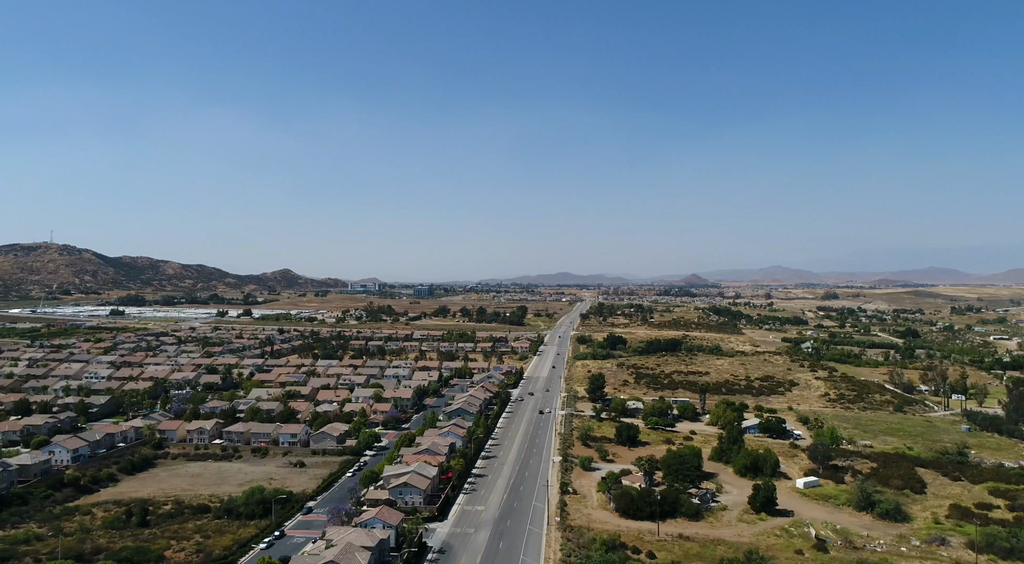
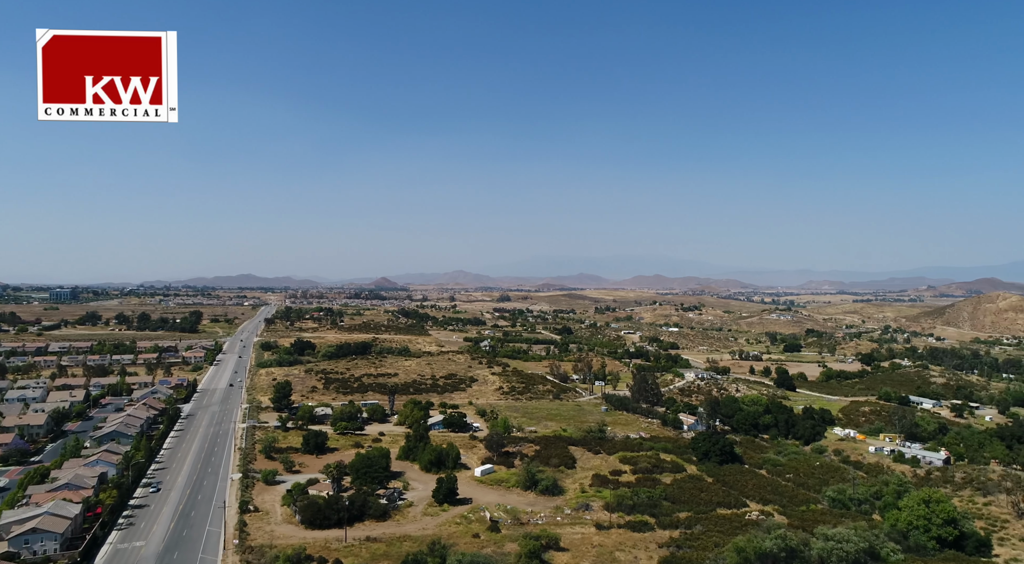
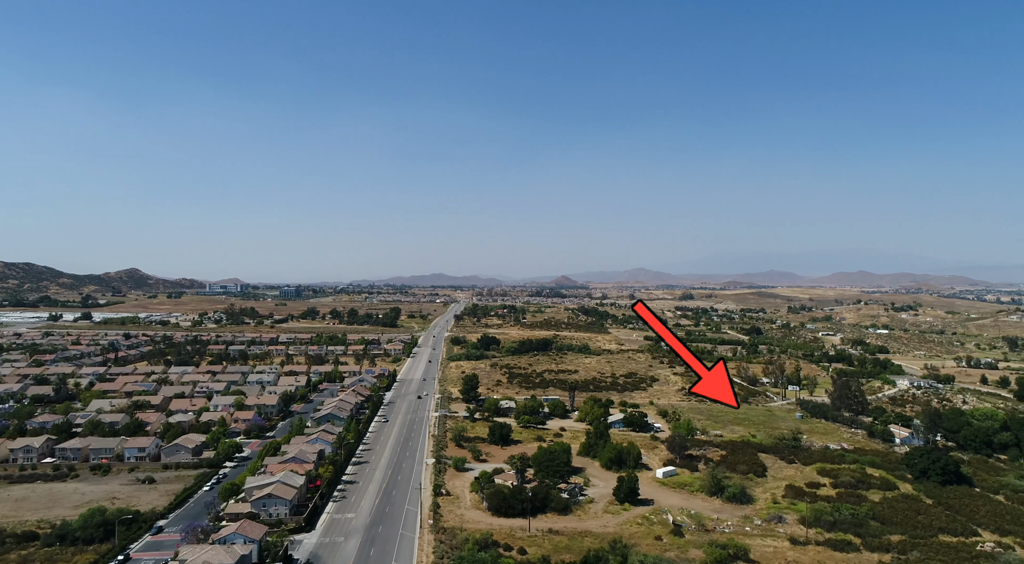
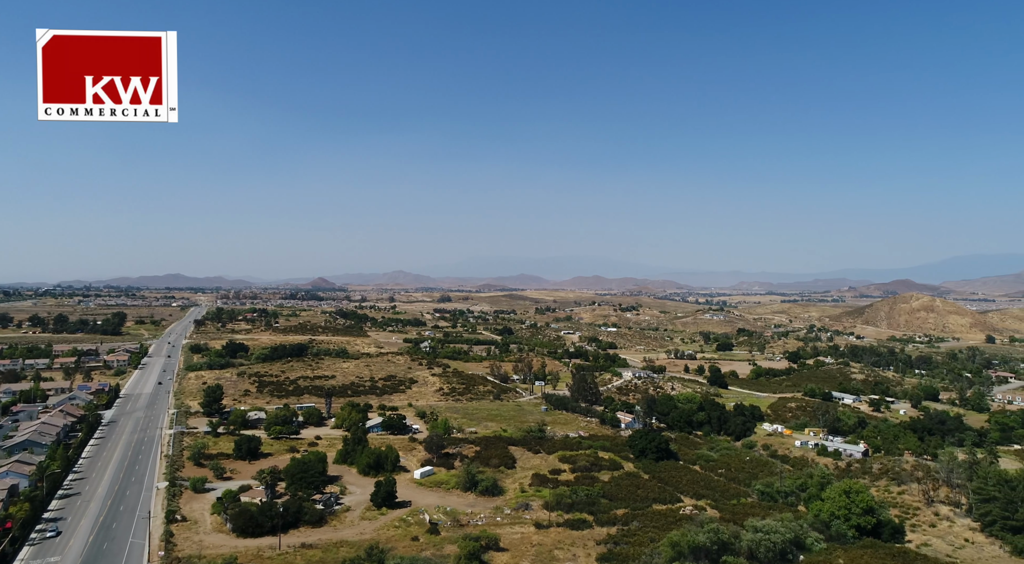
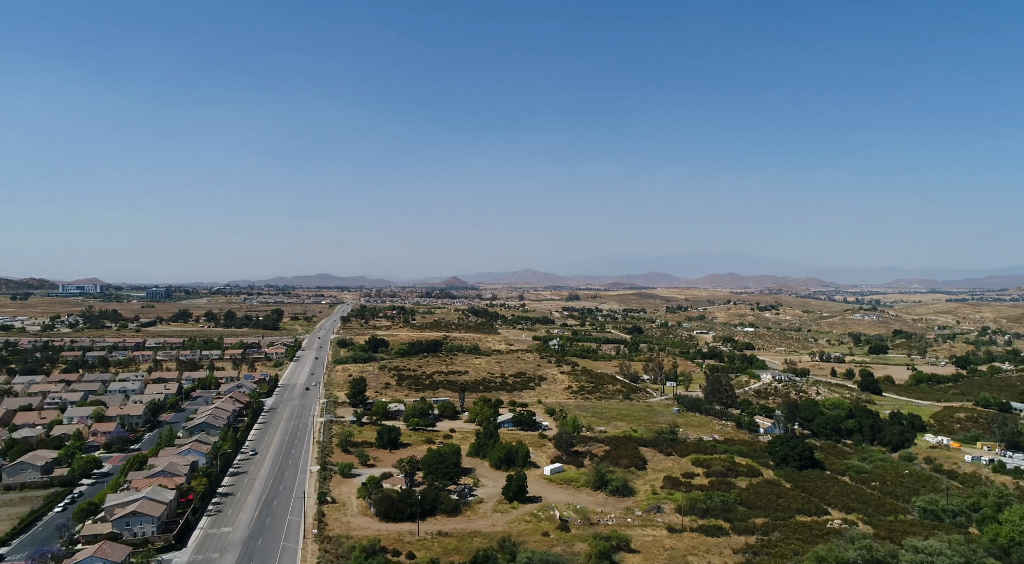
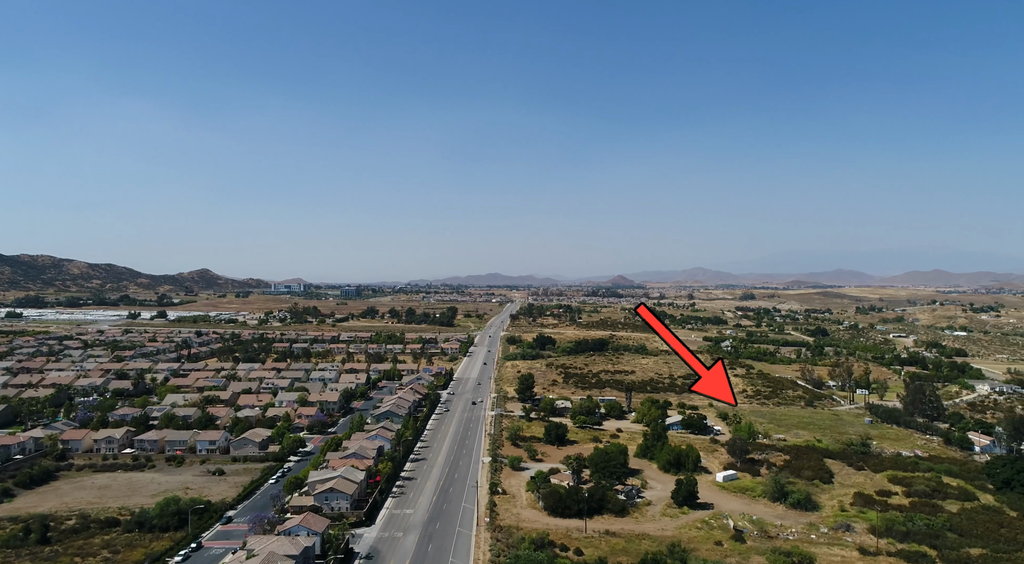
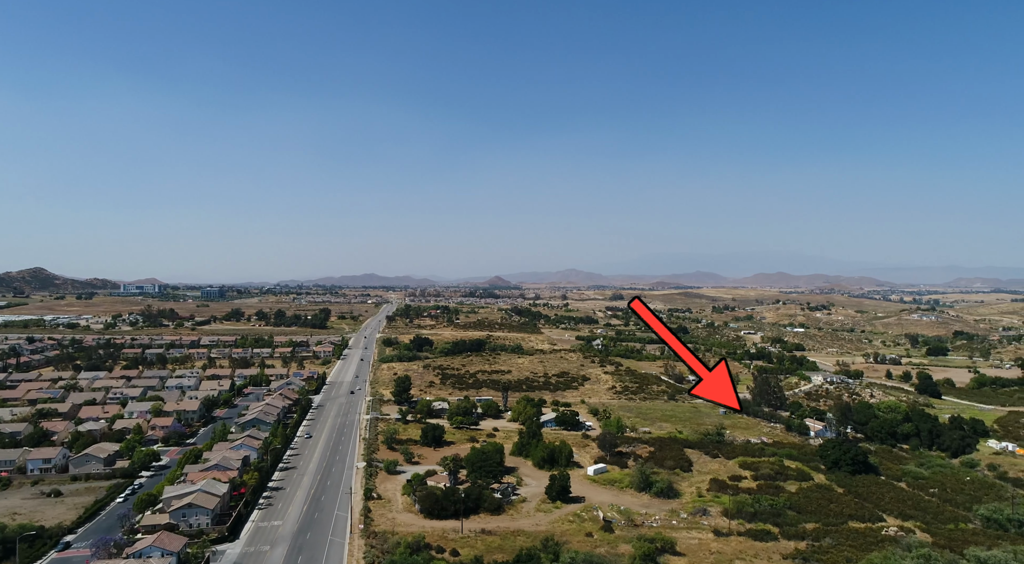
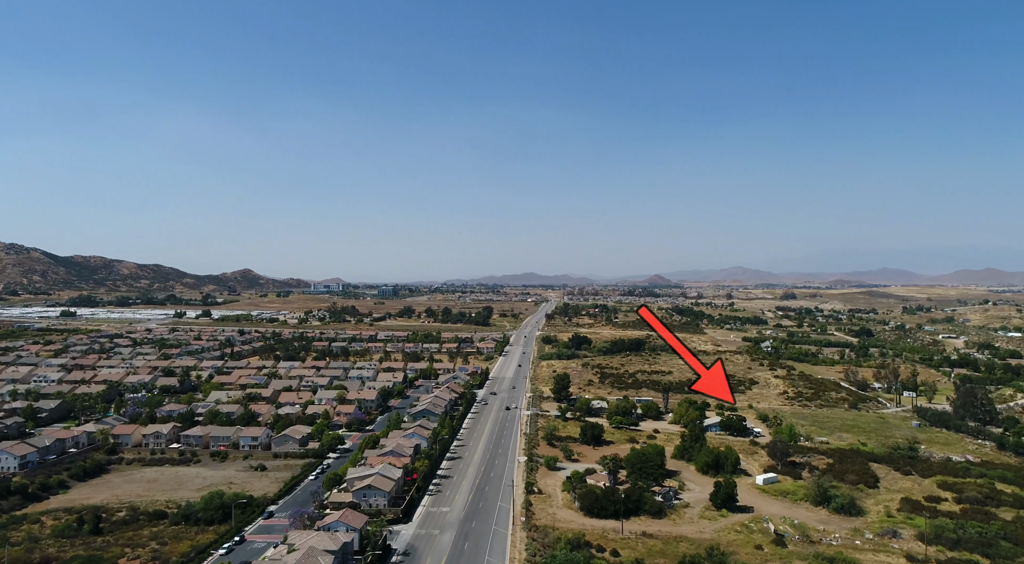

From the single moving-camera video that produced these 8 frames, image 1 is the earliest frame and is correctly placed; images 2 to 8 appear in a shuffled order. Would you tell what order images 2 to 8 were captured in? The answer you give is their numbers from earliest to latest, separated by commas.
8, 6, 3, 7, 5, 2, 4
